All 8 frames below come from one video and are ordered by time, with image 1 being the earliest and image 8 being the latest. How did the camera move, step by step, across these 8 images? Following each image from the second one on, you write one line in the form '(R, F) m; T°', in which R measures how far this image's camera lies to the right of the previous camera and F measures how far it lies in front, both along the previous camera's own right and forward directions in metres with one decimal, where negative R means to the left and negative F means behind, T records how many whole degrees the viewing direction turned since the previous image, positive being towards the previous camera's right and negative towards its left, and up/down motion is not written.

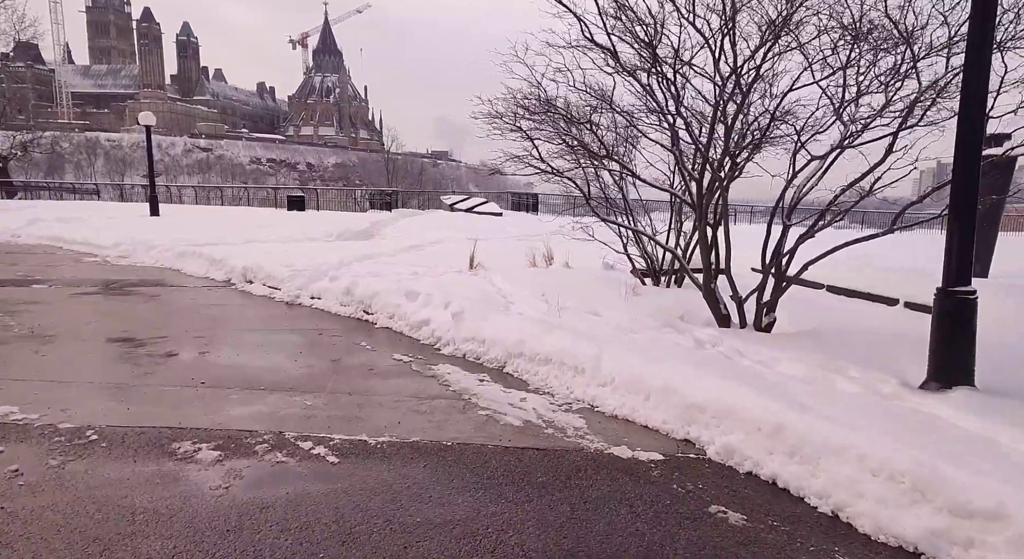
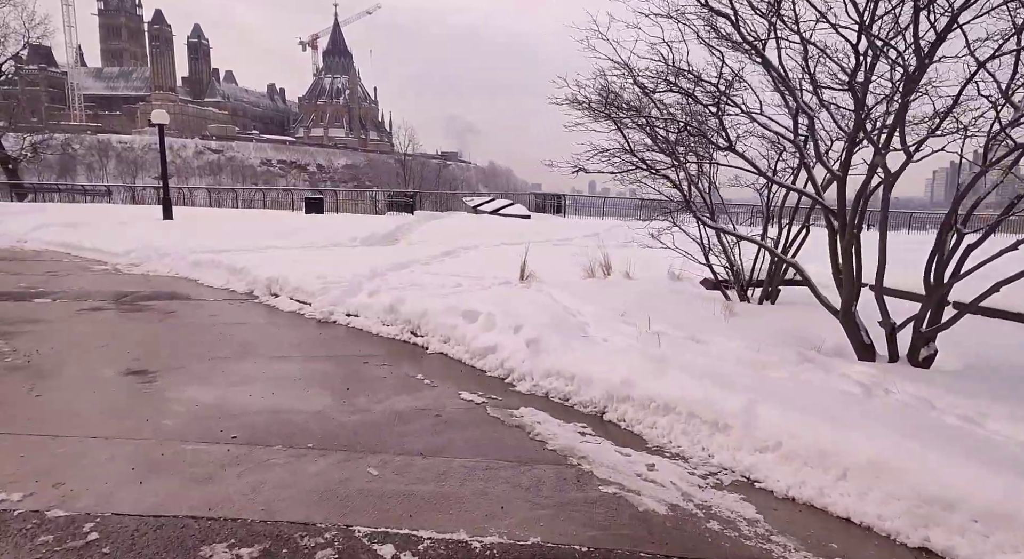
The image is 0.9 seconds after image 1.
(-0.6, +1.1) m; -1°
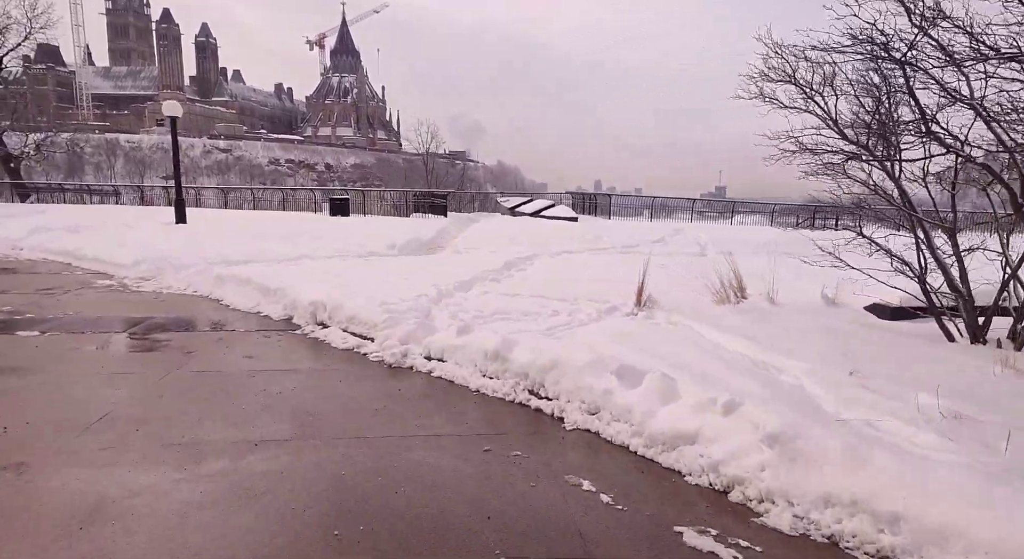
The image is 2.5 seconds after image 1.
(-1.2, +1.9) m; -1°
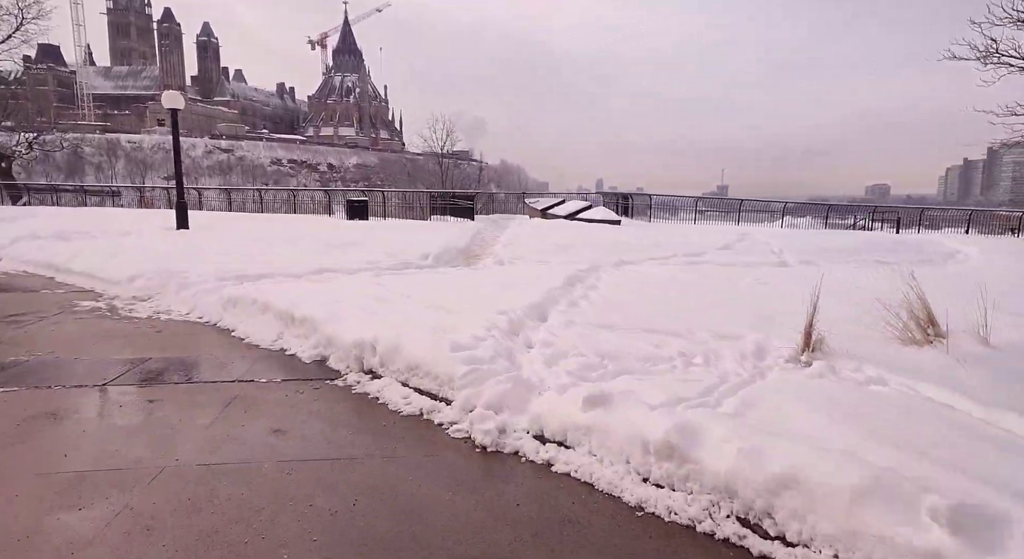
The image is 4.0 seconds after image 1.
(-1.0, +1.9) m; 0°
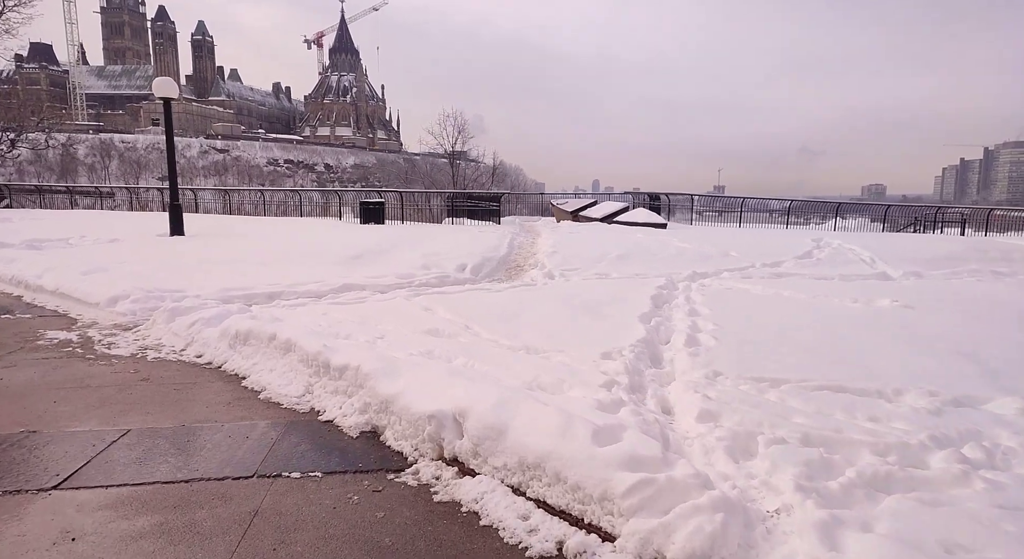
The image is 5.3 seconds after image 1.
(-1.0, +1.9) m; 0°
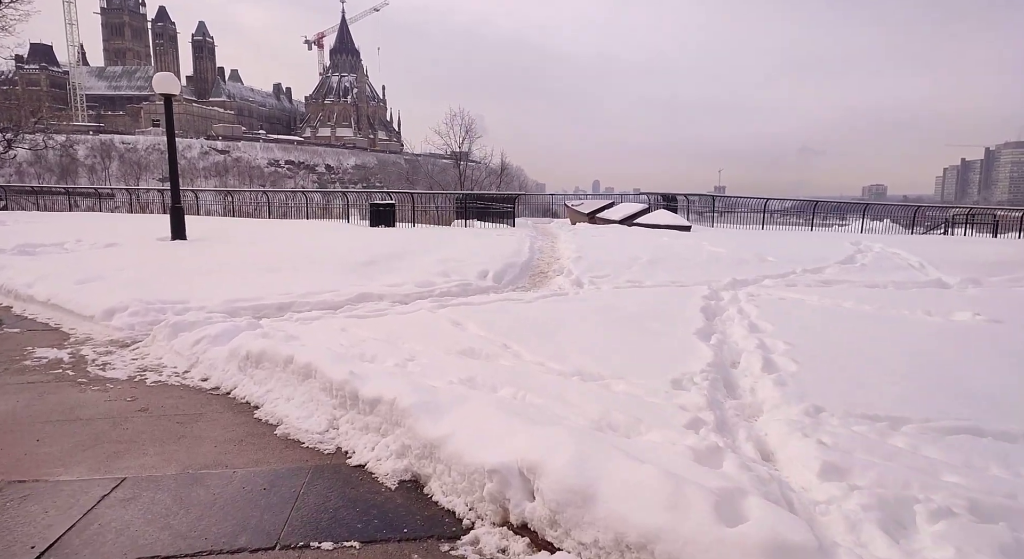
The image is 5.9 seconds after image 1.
(-0.4, +0.8) m; 0°
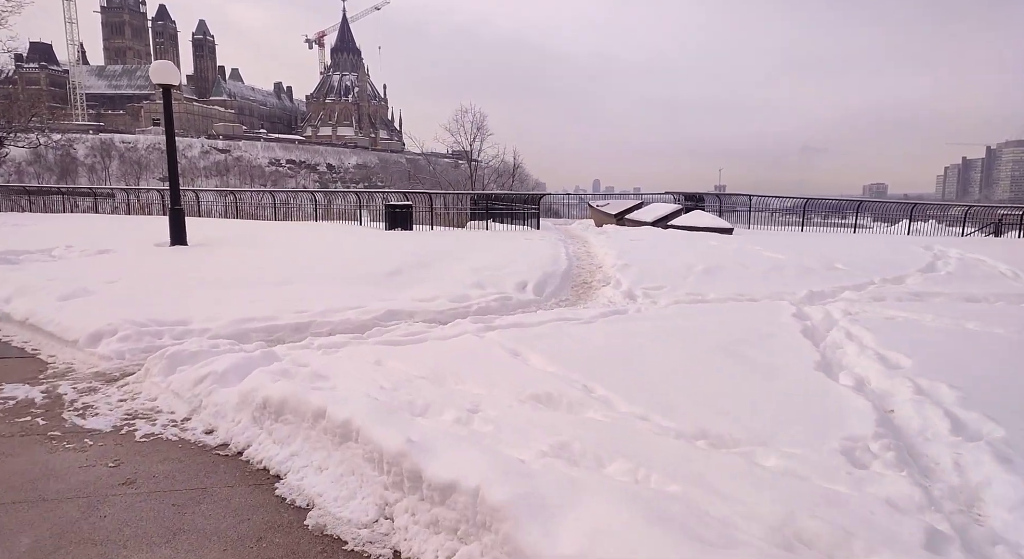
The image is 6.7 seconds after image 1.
(-0.7, +1.3) m; 0°
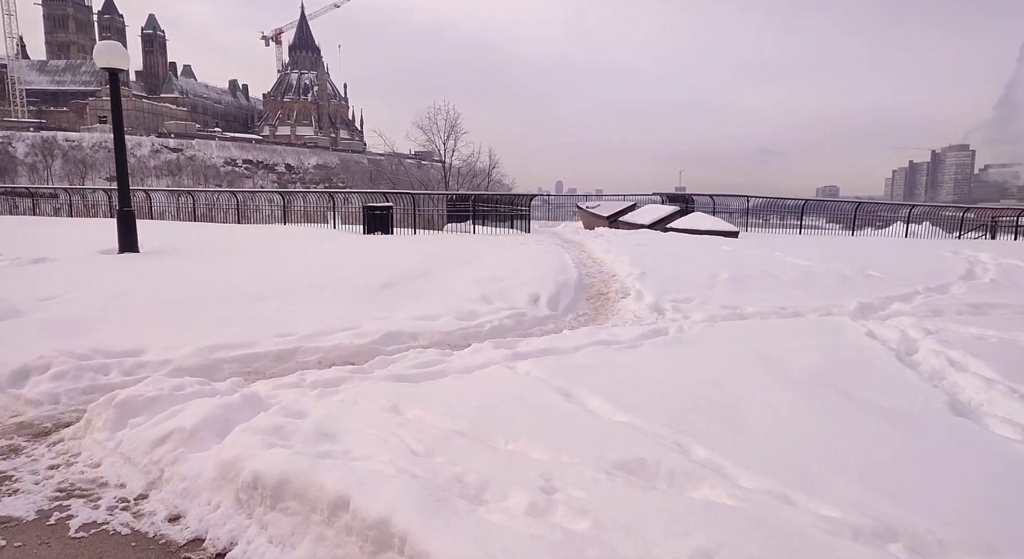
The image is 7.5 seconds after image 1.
(-0.7, +1.2) m; +3°
